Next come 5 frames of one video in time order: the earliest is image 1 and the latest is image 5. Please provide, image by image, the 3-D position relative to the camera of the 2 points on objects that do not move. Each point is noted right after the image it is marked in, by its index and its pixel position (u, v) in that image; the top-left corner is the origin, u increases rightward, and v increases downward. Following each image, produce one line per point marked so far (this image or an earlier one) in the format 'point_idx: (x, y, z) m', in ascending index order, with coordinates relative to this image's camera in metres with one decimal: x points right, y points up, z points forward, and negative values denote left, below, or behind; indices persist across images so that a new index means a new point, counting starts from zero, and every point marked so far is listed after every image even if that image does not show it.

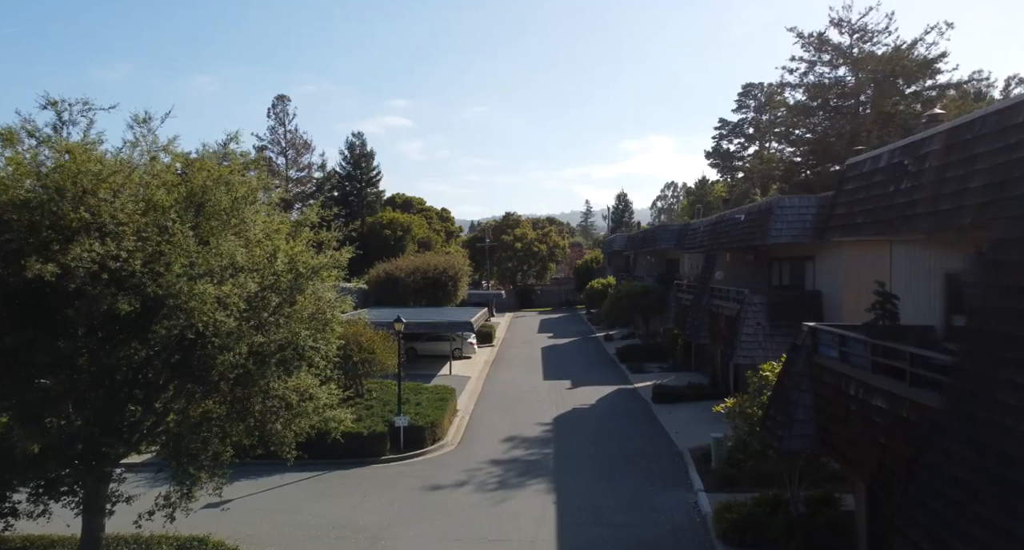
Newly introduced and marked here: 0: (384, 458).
0: (-3.1, -4.4, +15.2) m
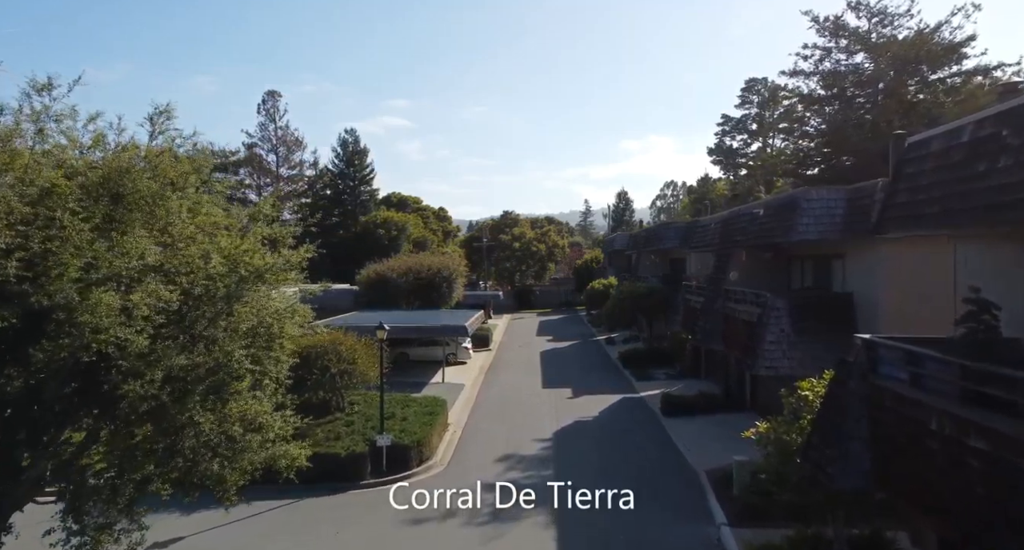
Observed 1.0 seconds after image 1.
0: (-3.2, -4.5, +13.6) m
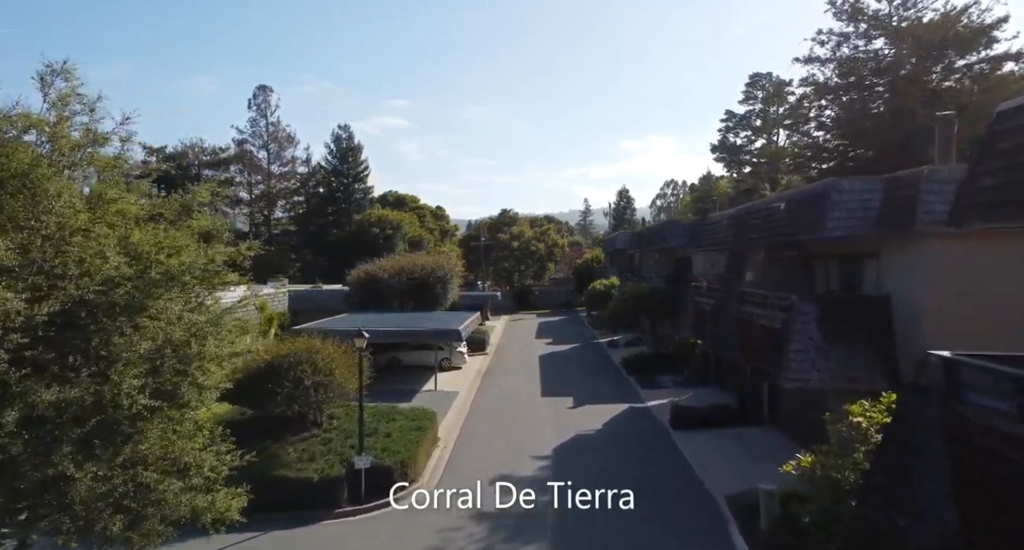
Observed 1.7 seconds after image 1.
0: (-3.3, -4.5, +12.0) m
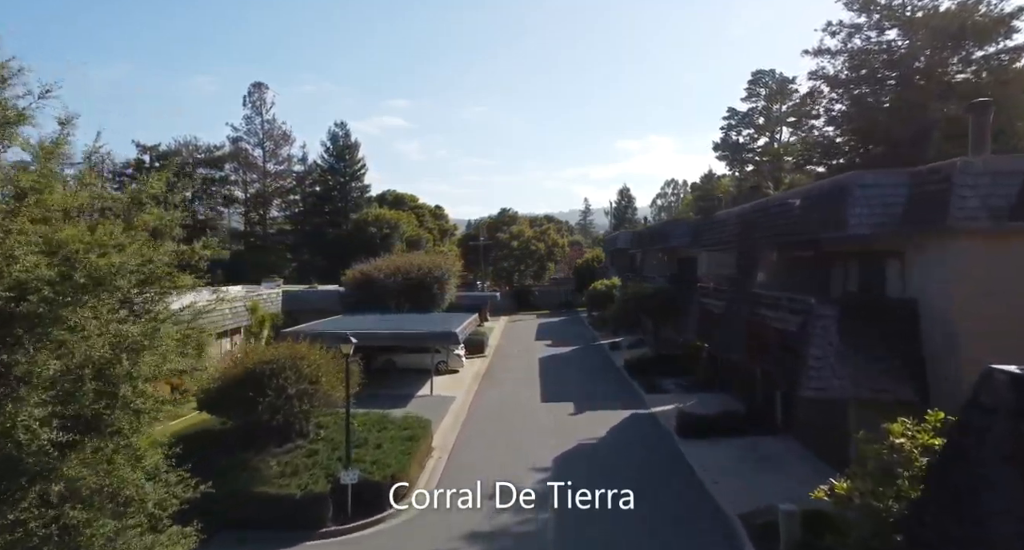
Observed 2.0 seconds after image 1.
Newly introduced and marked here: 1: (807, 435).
0: (-3.4, -4.5, +11.2) m
1: (+6.7, -3.6, +14.3) m
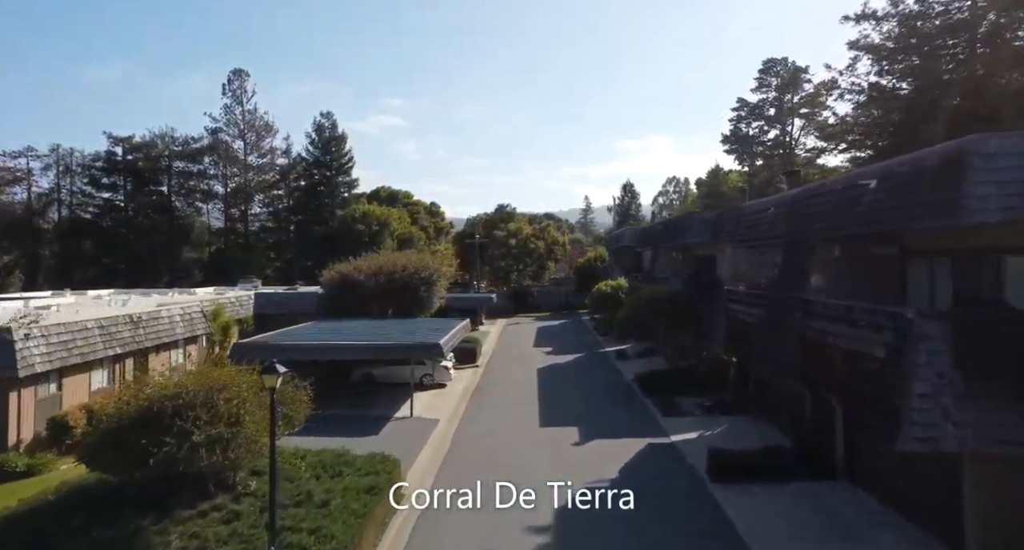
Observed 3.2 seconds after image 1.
0: (-3.5, -4.6, +7.9) m
1: (+6.5, -3.7, +11.0) m
